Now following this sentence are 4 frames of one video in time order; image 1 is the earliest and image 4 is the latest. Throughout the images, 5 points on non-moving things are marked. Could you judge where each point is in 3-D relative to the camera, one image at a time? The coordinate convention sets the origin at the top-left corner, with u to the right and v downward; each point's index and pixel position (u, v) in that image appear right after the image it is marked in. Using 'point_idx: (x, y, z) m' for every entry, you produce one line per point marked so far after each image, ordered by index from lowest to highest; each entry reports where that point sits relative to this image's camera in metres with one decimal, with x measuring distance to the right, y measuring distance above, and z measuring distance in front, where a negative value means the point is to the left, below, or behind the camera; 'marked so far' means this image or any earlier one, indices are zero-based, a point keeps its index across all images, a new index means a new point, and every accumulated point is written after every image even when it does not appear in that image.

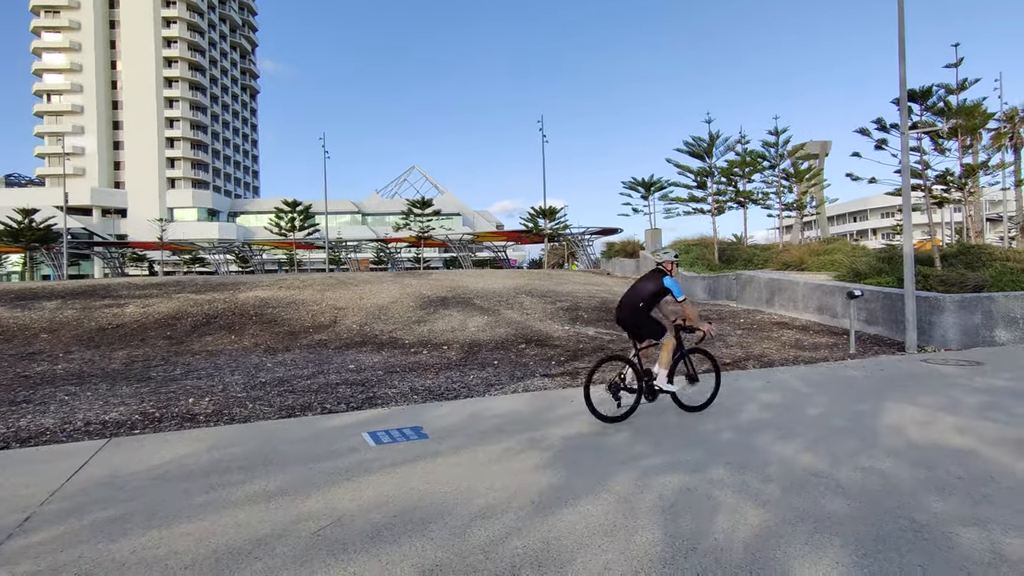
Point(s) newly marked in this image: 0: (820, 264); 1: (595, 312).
0: (+8.5, +0.7, +16.5) m
1: (+2.0, -0.6, +14.6) m
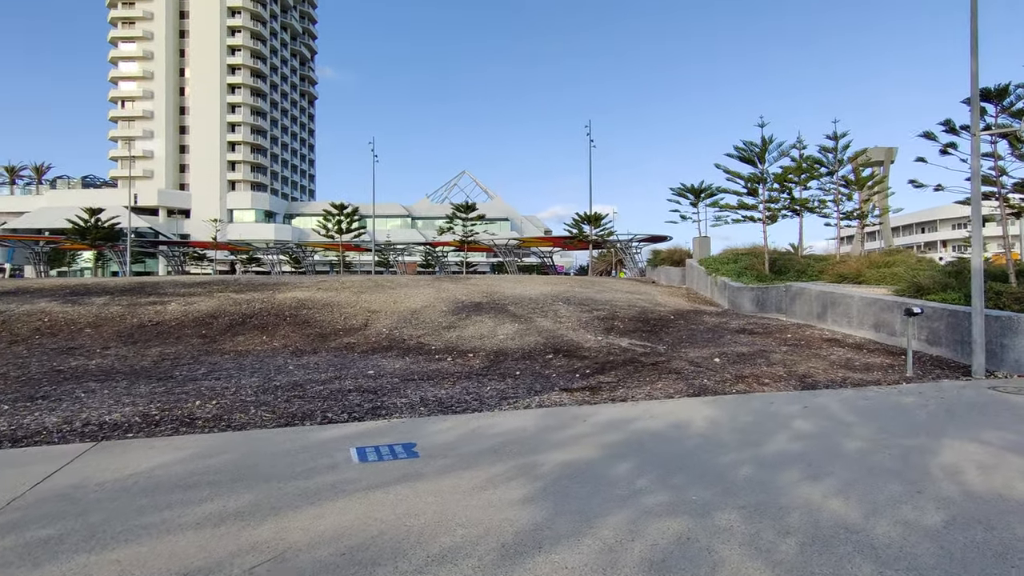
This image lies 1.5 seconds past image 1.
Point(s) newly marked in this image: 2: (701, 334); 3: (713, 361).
0: (+9.5, +0.3, +15.4) m
1: (+2.8, -0.8, +14.0) m
2: (+4.0, -1.0, +12.6) m
3: (+3.1, -1.1, +9.1) m
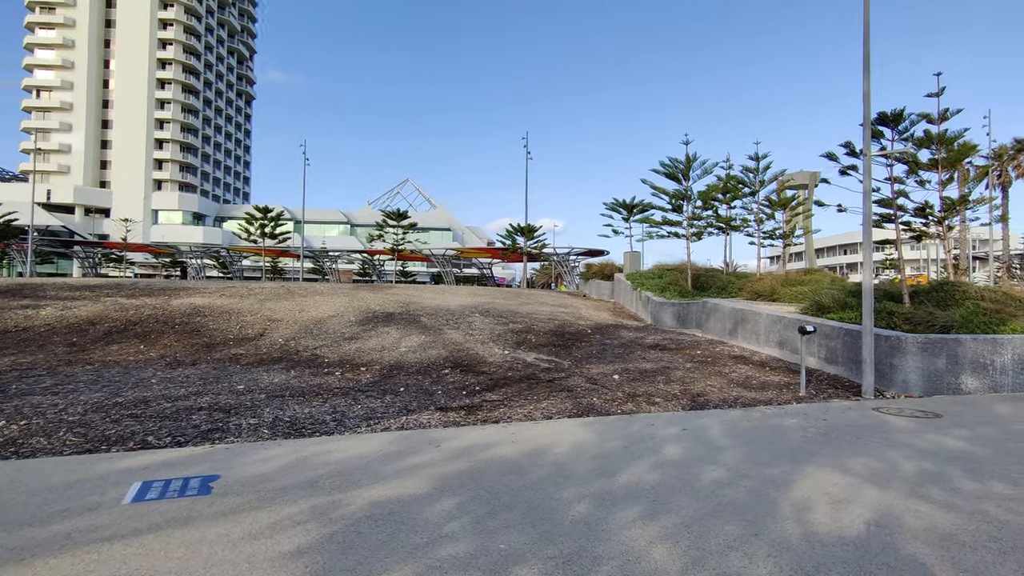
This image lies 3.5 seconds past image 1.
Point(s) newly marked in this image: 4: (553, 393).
0: (+7.3, -0.1, +15.6) m
1: (+0.8, -1.1, +13.6) m
2: (+2.1, -1.3, +12.3) m
3: (+1.4, -1.3, +8.8) m
4: (+0.5, -1.3, +7.7) m
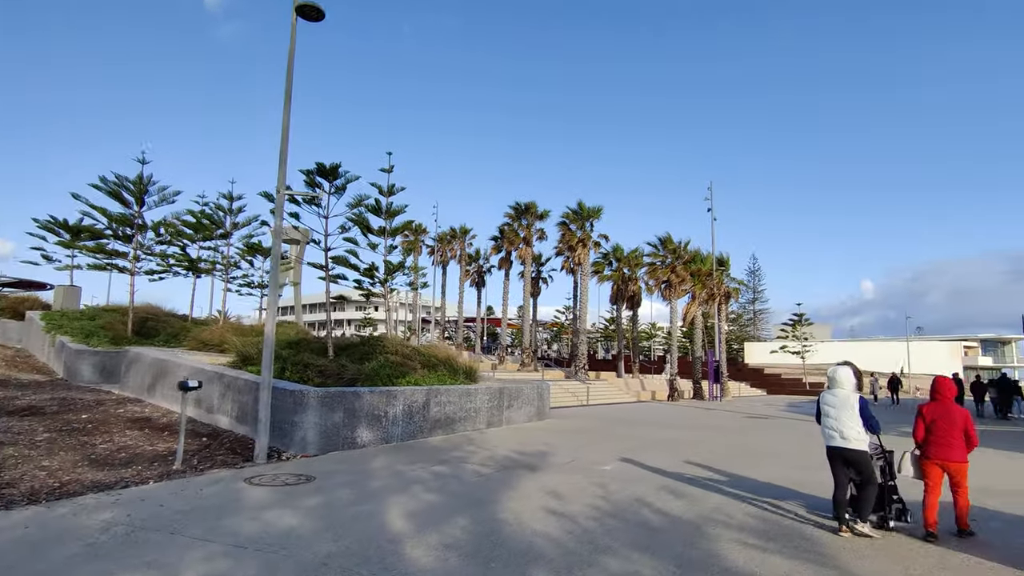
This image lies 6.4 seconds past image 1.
0: (-6.6, -1.3, +14.3) m
1: (-9.8, -1.5, +8.1) m
2: (-8.0, -1.8, +8.1) m
3: (-5.9, -1.6, +5.2) m
4: (-5.7, -1.5, +3.8) m
